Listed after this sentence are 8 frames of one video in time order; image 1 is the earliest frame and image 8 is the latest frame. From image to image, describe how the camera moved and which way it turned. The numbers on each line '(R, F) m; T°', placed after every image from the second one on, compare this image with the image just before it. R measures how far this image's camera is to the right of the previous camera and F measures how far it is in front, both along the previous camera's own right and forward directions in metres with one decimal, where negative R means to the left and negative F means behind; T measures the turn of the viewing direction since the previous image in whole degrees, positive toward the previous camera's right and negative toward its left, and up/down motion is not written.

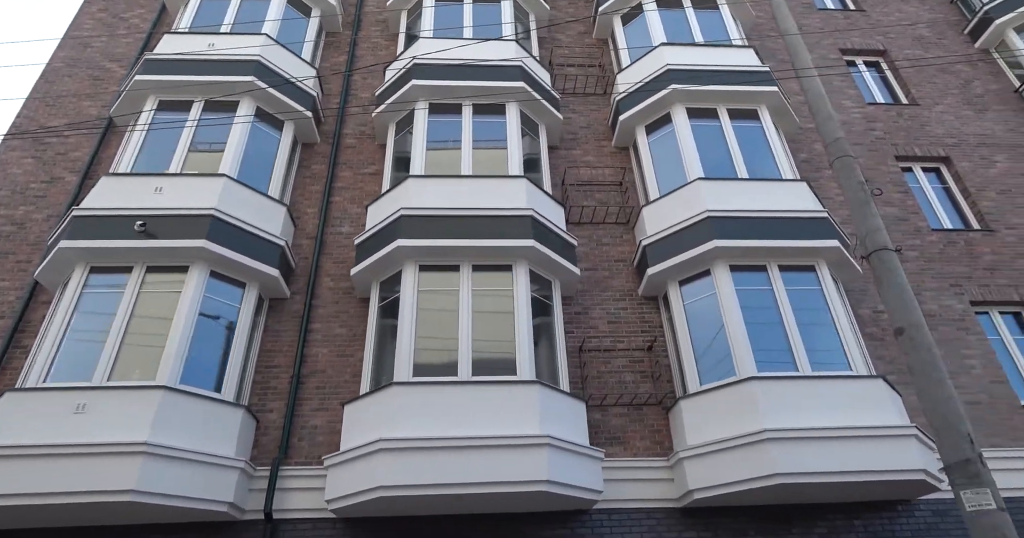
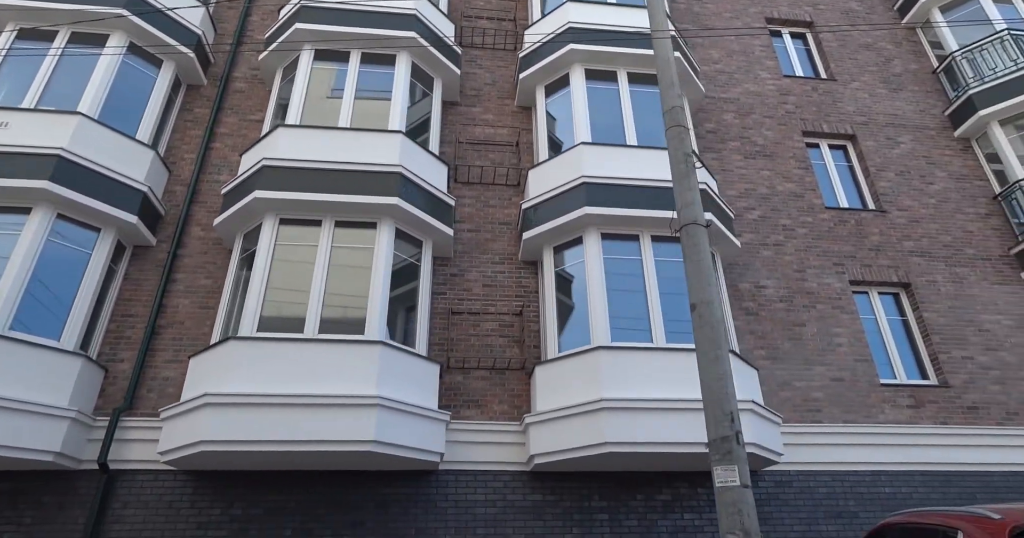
(+1.4, +0.1) m; +2°
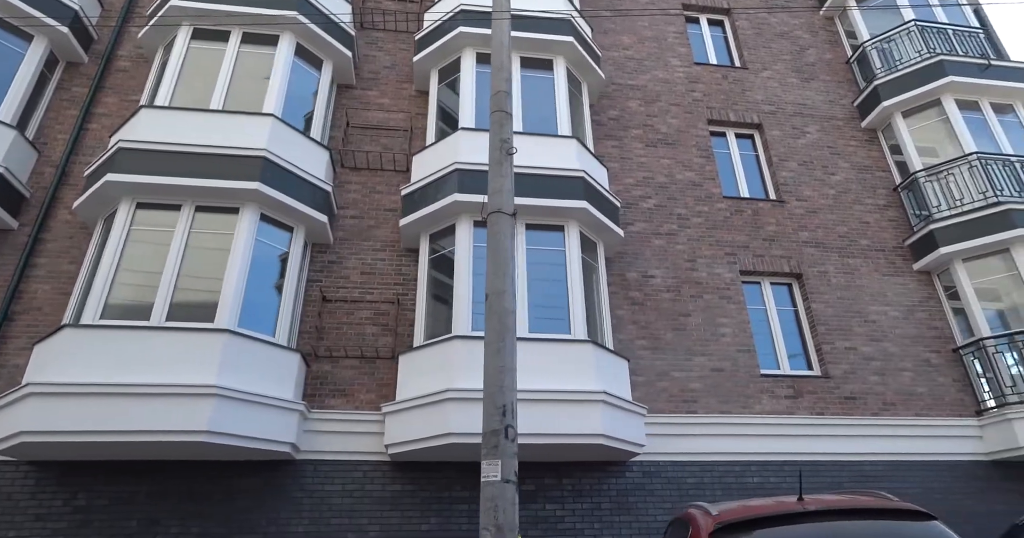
(+1.4, +0.1) m; +1°
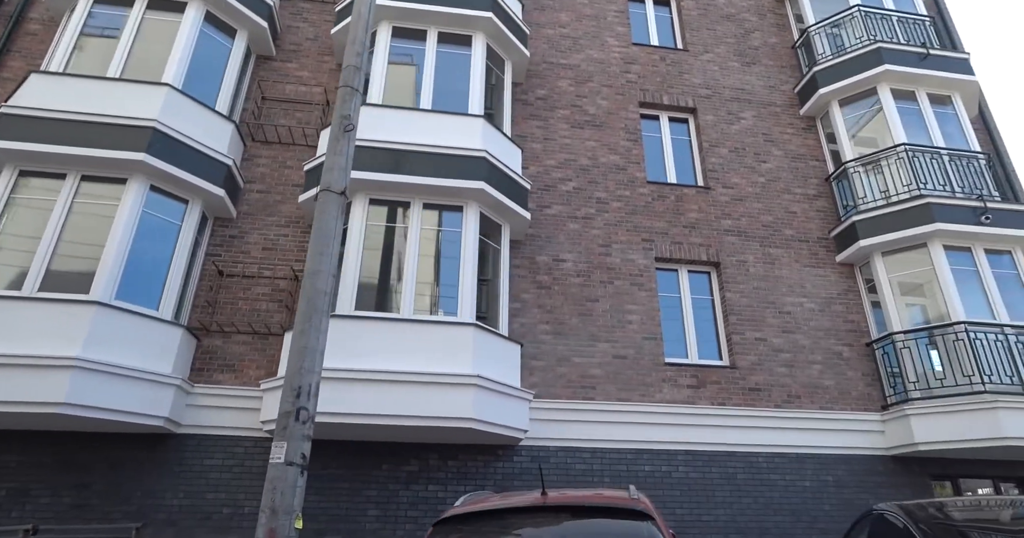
(+1.3, +0.1) m; 0°
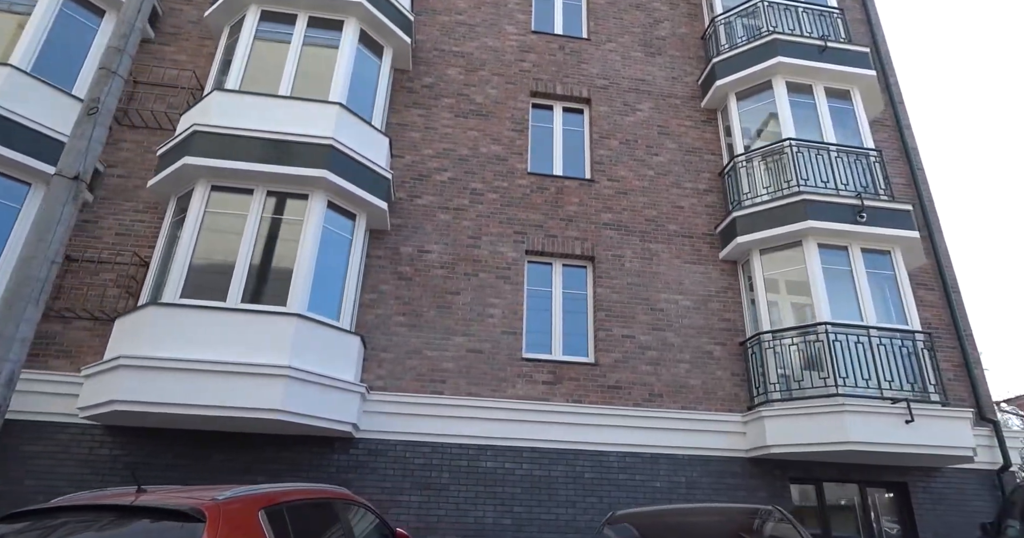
(+2.1, +0.2) m; -1°
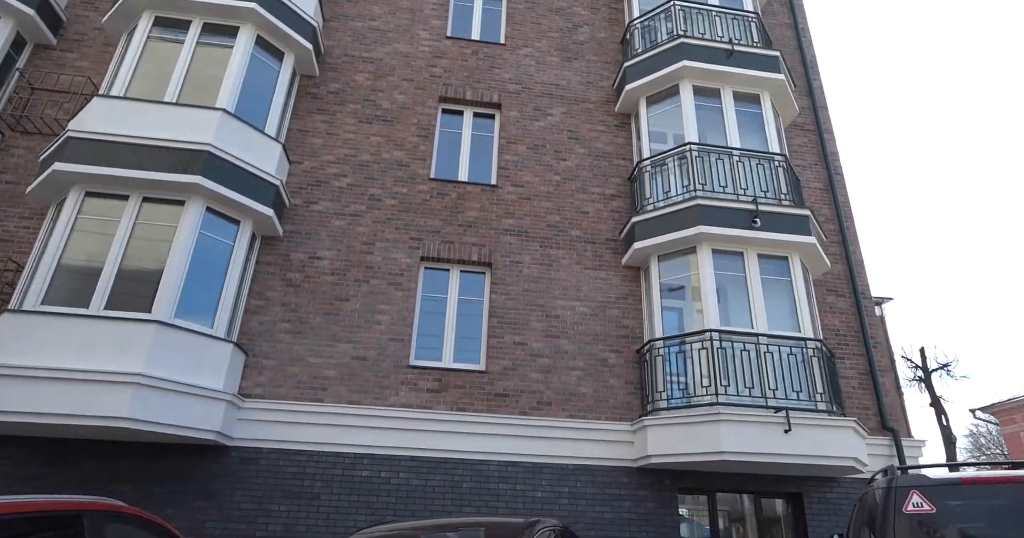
(+1.6, +0.1) m; -1°
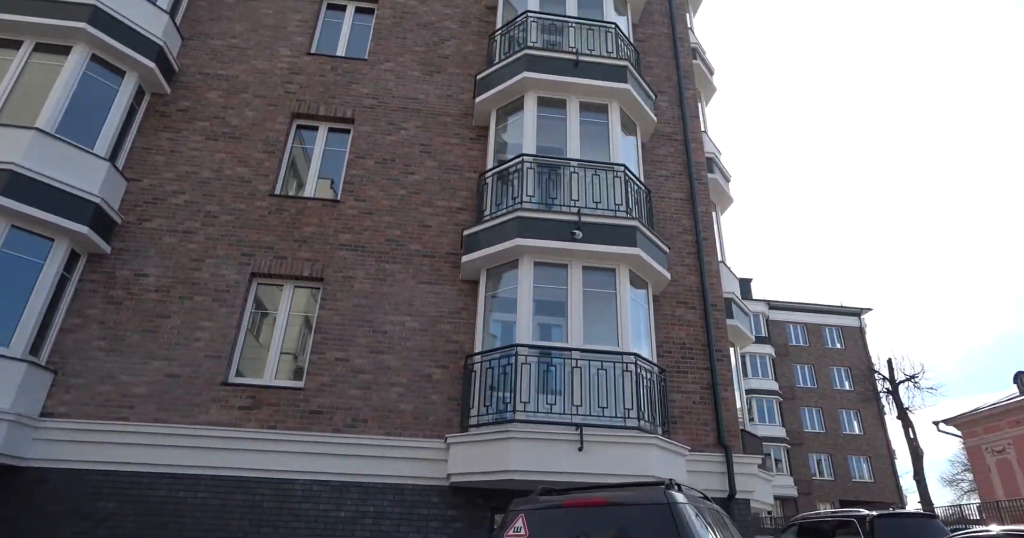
(+2.7, +0.1) m; -1°
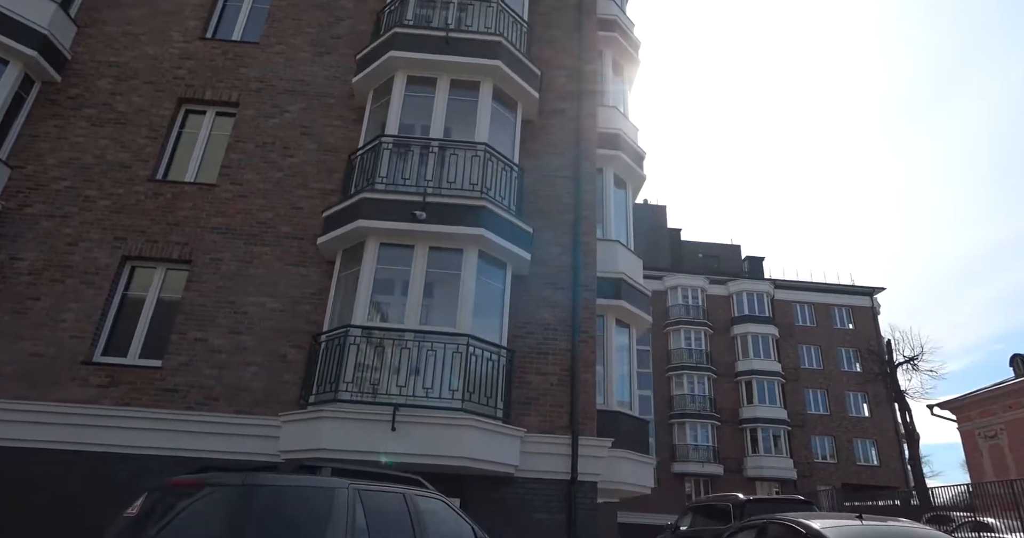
(+2.7, +0.1) m; -4°
